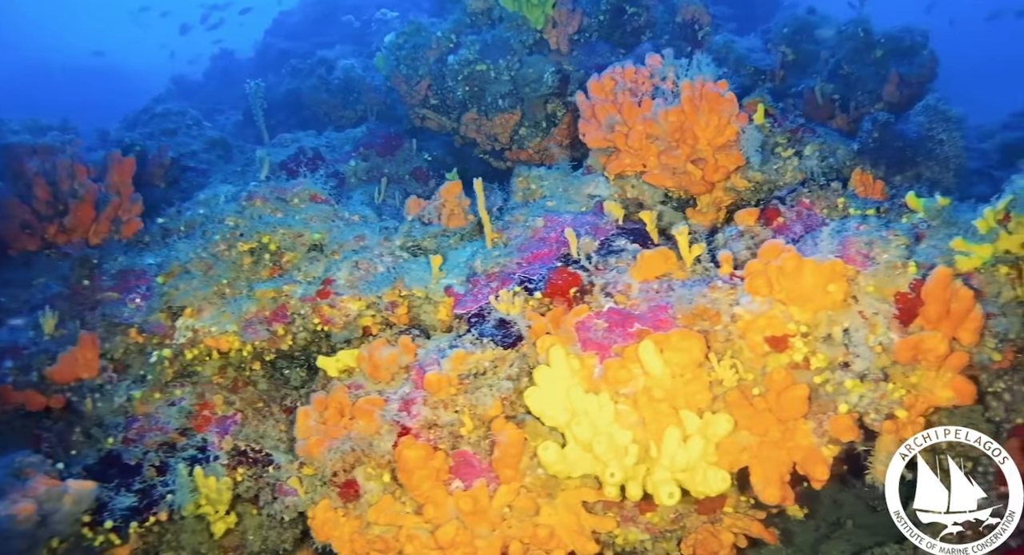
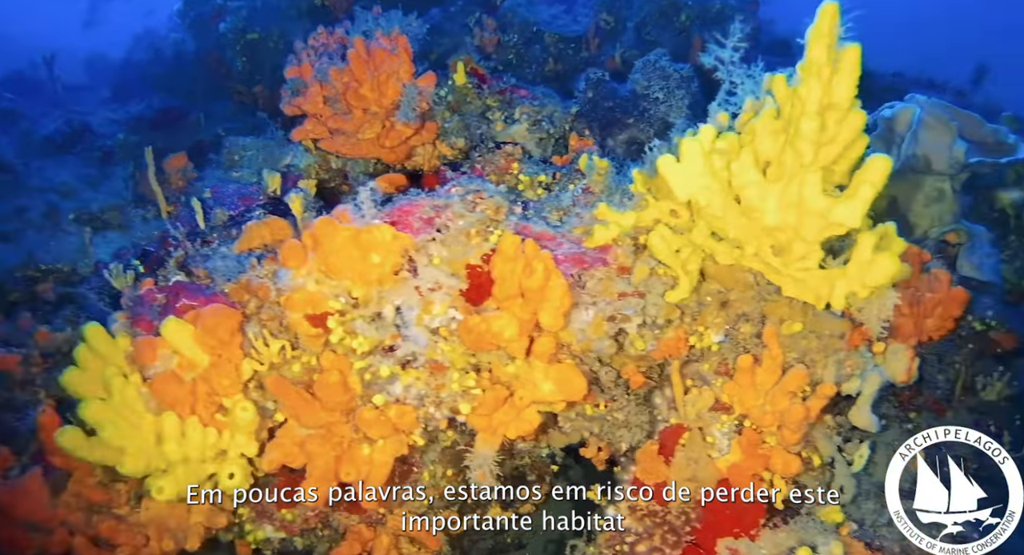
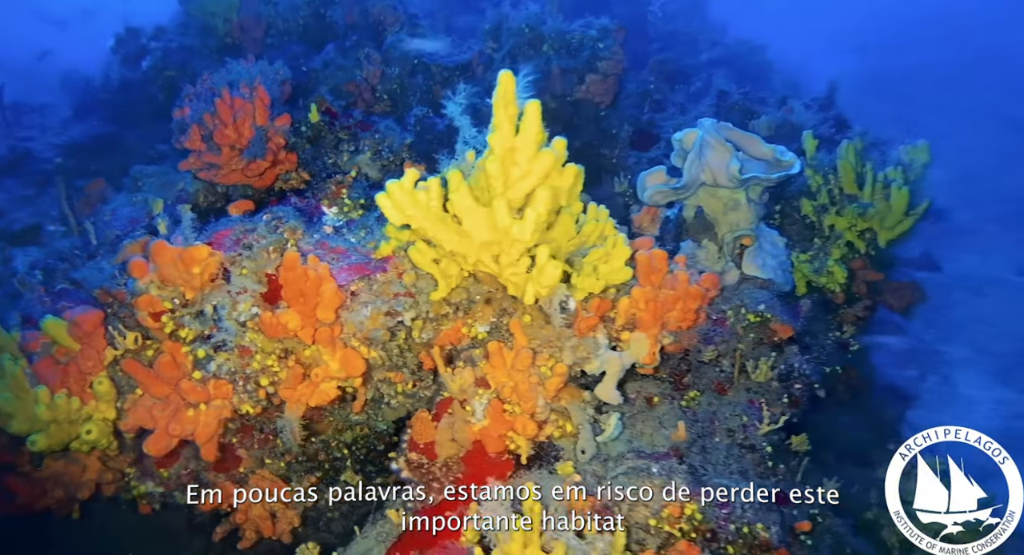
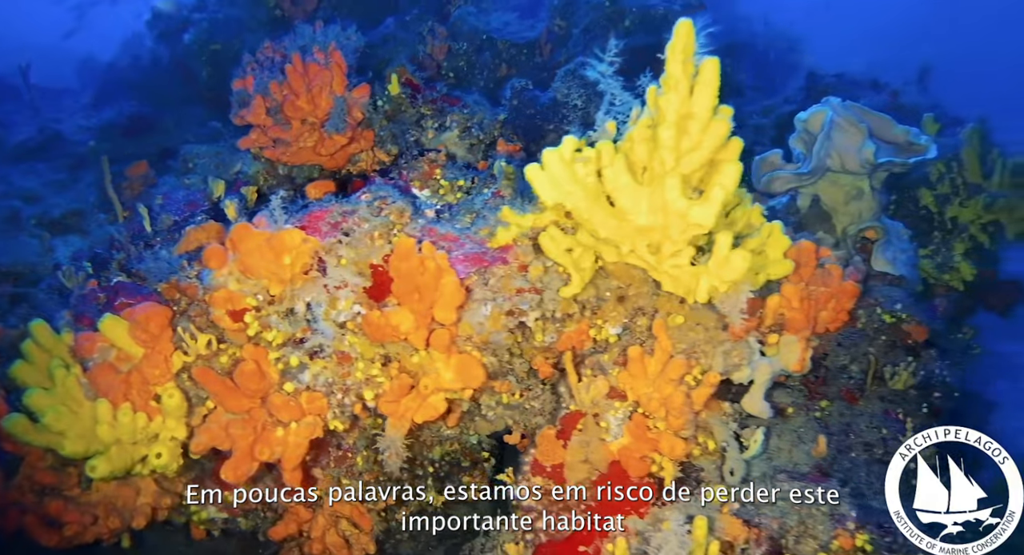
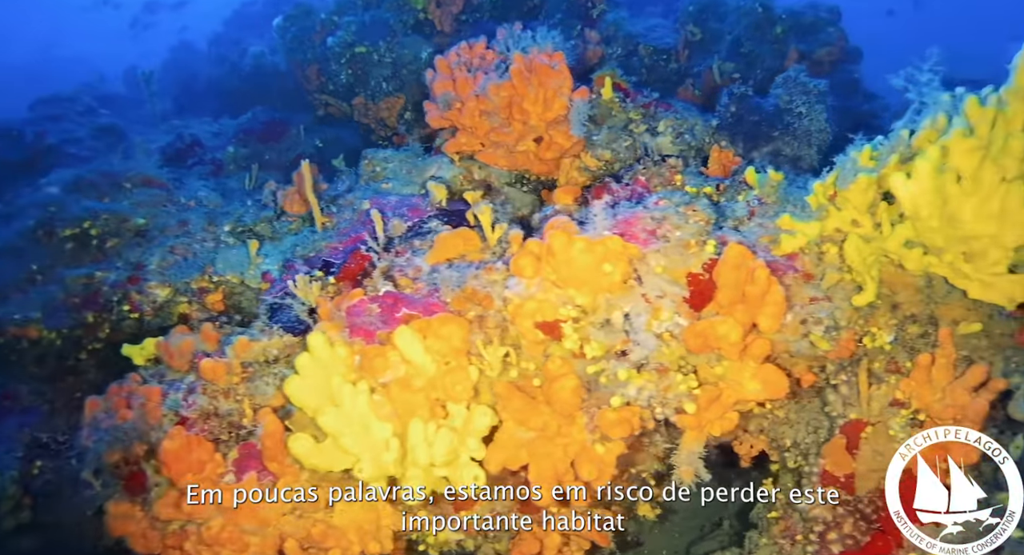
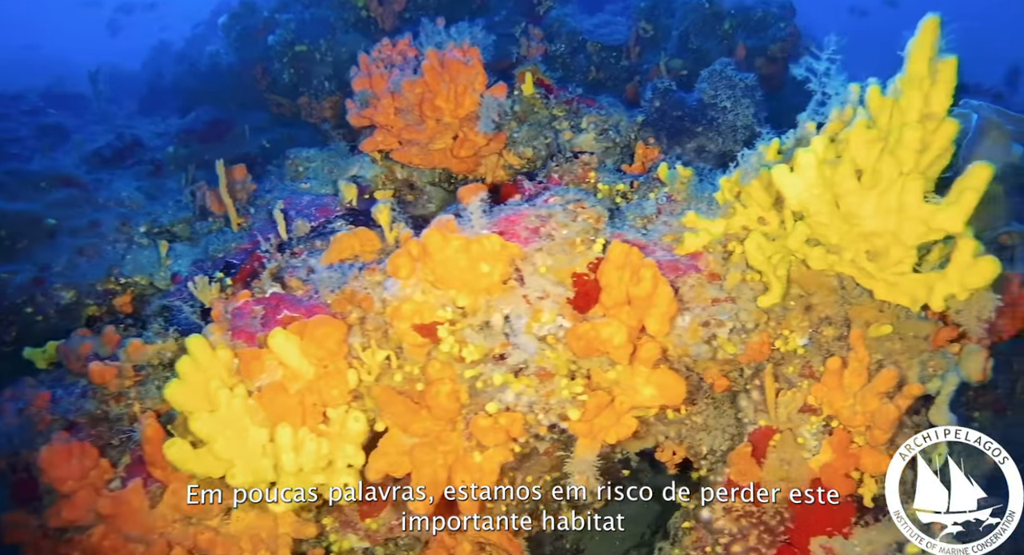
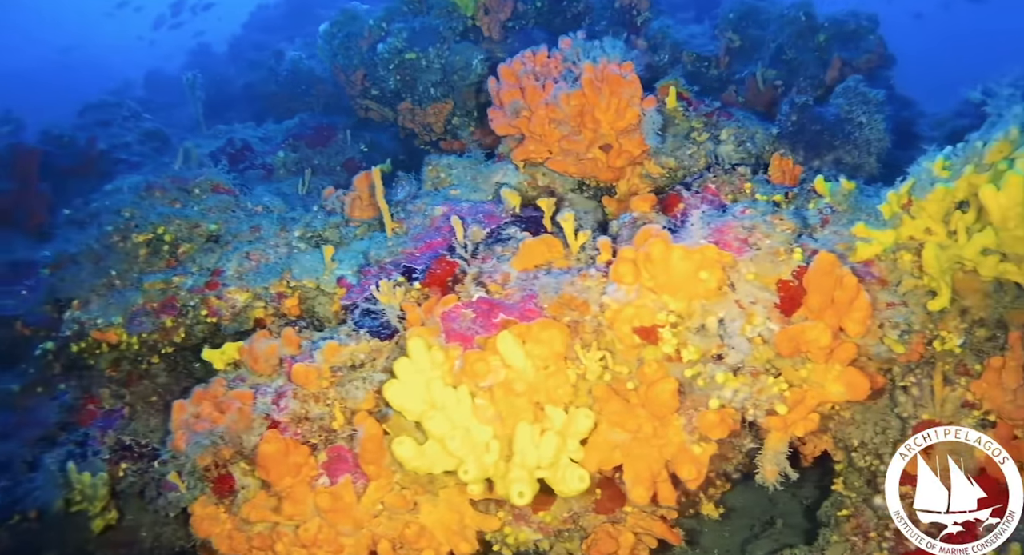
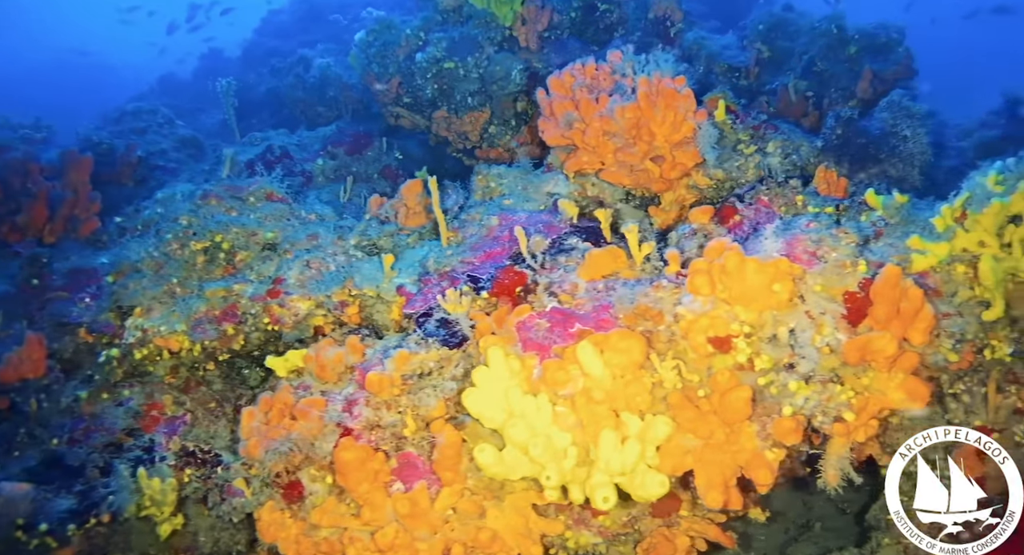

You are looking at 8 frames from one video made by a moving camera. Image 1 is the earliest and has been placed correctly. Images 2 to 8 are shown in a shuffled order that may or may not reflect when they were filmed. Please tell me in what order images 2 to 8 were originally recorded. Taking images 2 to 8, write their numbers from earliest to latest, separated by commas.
8, 7, 5, 6, 2, 4, 3
